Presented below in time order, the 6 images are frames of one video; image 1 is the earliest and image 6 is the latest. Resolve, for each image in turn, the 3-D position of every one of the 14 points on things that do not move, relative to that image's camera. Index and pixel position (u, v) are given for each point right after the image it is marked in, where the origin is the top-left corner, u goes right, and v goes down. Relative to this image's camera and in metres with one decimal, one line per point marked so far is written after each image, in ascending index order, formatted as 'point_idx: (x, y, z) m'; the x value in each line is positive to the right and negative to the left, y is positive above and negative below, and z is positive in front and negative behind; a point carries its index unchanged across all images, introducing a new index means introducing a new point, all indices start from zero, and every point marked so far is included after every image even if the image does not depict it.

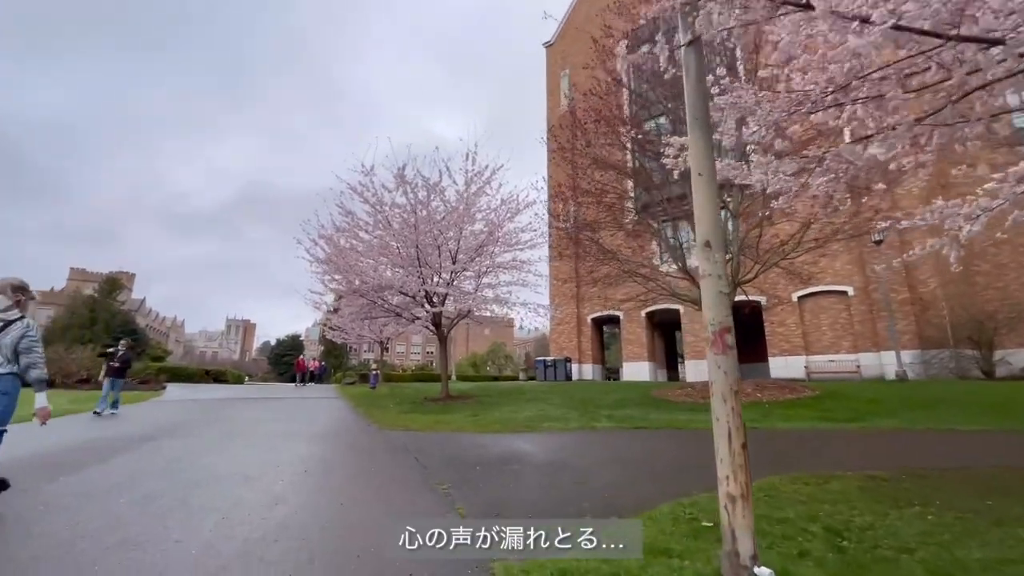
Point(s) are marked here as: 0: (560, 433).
0: (+0.9, -2.8, +9.2) m
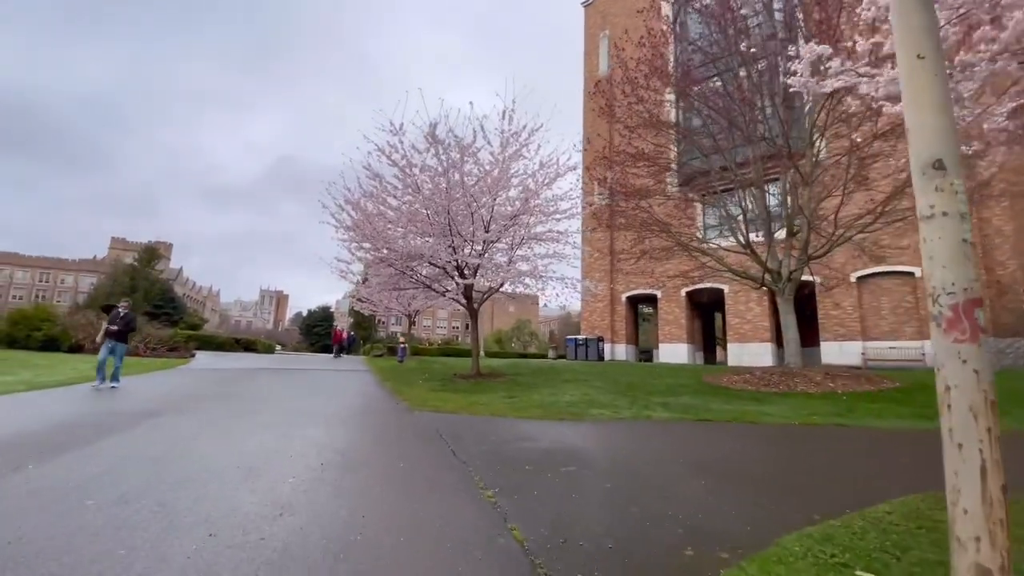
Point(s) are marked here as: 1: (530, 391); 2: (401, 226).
0: (+1.7, -2.3, +8.1) m
1: (+0.4, -2.4, +11.4) m
2: (-3.0, +1.8, +13.7) m
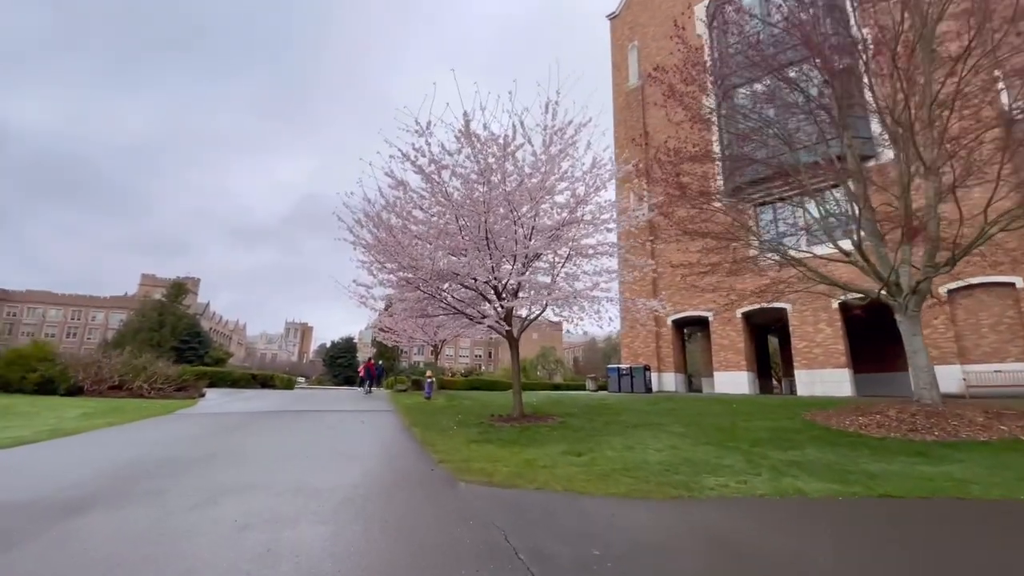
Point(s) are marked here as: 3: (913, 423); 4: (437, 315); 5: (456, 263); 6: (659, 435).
0: (+2.7, -2.5, +5.5) m
1: (+1.6, -2.8, +8.8) m
2: (-1.9, +1.1, +11.5) m
3: (+7.3, -2.5, +8.9) m
4: (-2.0, -0.7, +12.8) m
5: (-1.3, +0.6, +11.2) m
6: (+2.9, -2.9, +9.6) m
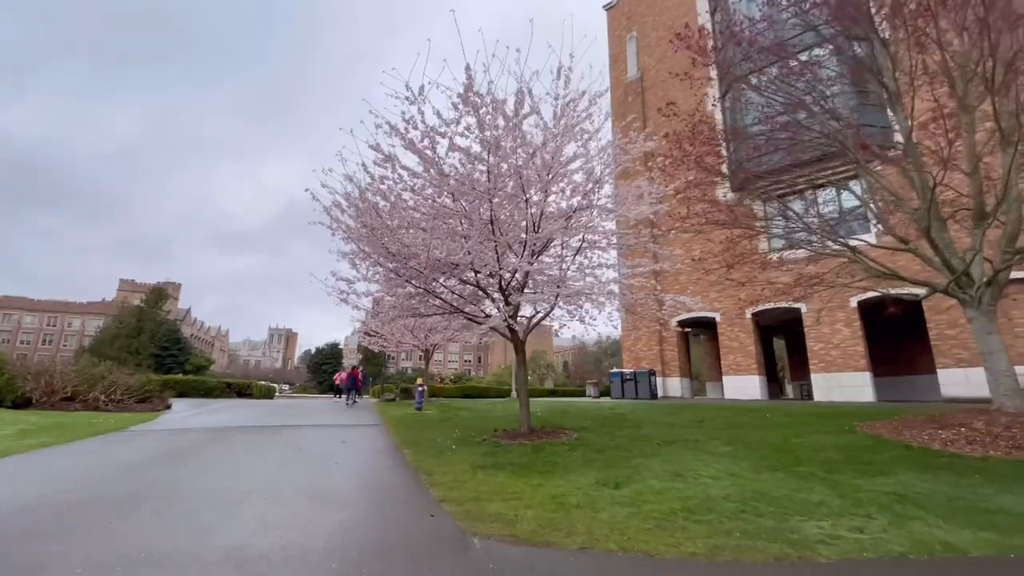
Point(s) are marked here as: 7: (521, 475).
0: (+3.0, -2.3, +3.9) m
1: (+1.9, -2.7, +7.2) m
2: (-1.7, +1.3, +9.8) m
3: (+7.6, -2.3, +7.4) m
4: (-1.9, -0.6, +11.1) m
5: (-1.1, +0.7, +9.5) m
6: (+3.1, -2.8, +8.0) m
7: (+0.1, -2.7, +7.0) m
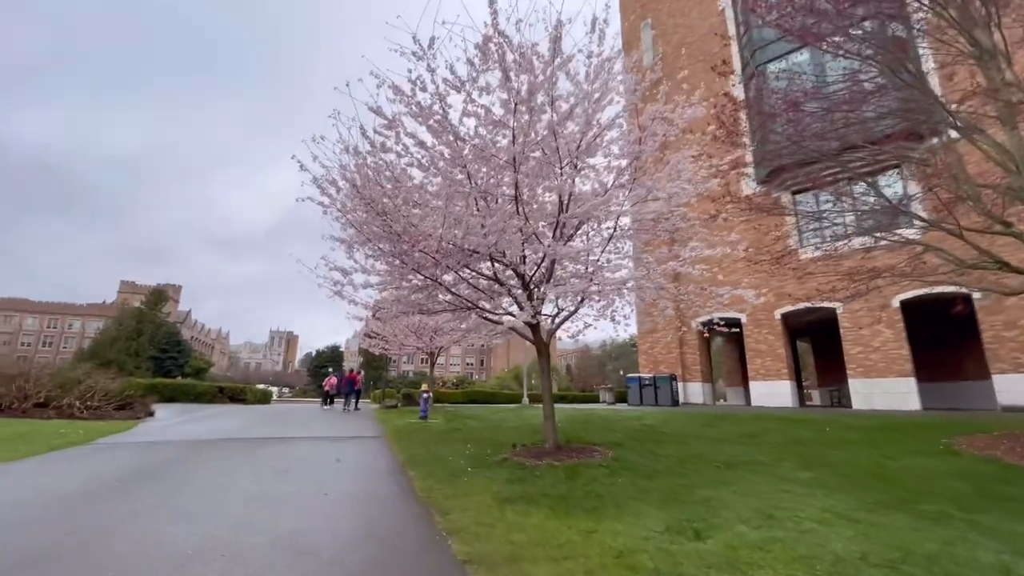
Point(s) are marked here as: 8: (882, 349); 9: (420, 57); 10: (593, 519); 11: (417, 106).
0: (+3.4, -2.1, +2.3) m
1: (+2.3, -2.5, +5.6) m
2: (-1.3, +1.4, +8.2) m
3: (+8.0, -2.1, +5.7) m
4: (-1.4, -0.4, +9.5) m
5: (-0.7, +0.9, +8.0) m
6: (+3.6, -2.6, +6.3) m
7: (+0.6, -2.5, +5.4) m
8: (+14.4, -2.4, +18.8) m
9: (-1.6, +4.0, +8.5) m
10: (+0.9, -2.5, +5.2) m
11: (-1.7, +3.2, +8.5) m
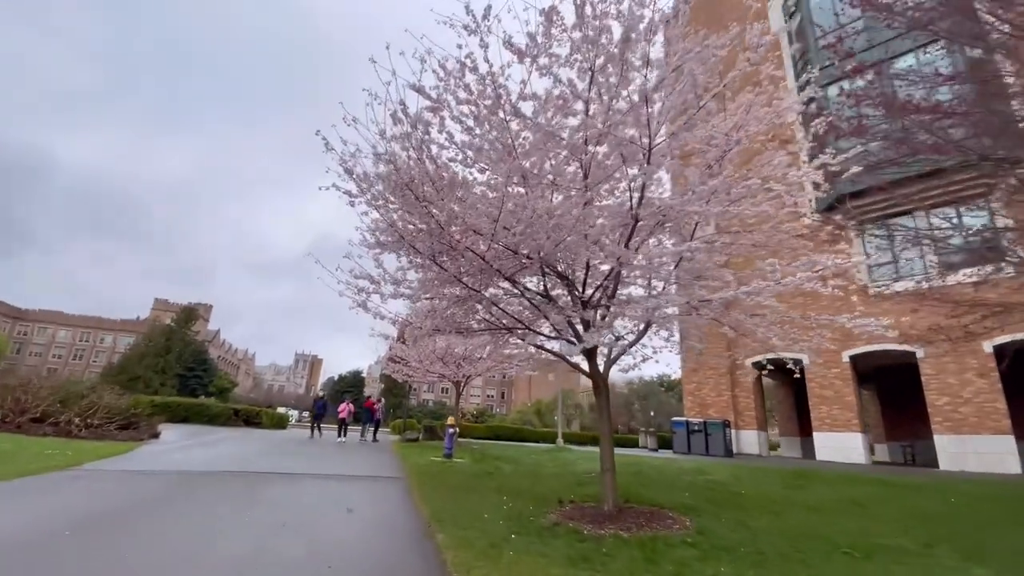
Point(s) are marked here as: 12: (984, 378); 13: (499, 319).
0: (+3.9, -2.0, +0.4) m
1: (+2.9, -2.6, +3.7) m
2: (-0.4, +1.2, +6.8) m
3: (+8.6, -2.5, +3.6) m
4: (-0.5, -0.7, +8.0) m
5: (+0.2, +0.7, +6.4) m
6: (+4.2, -2.8, +4.4) m
7: (+1.2, -2.6, +3.6) m
8: (+15.6, -3.8, +16.3) m
9: (-0.6, +3.8, +7.2) m
10: (+1.5, -2.5, +3.5) m
11: (-0.7, +3.0, +7.2) m
12: (+15.9, -3.0, +16.3) m
13: (-0.2, -0.5, +7.8) m
